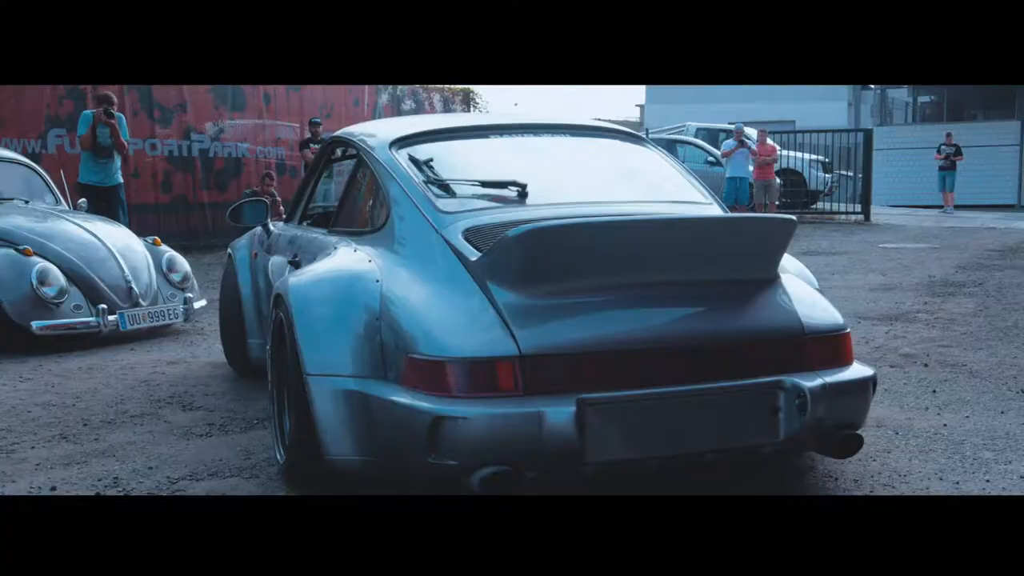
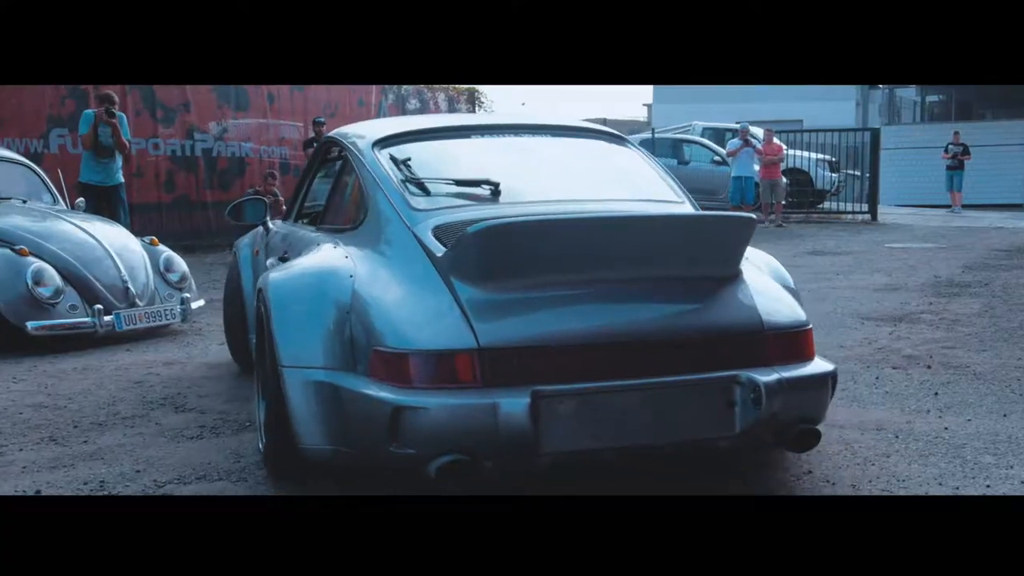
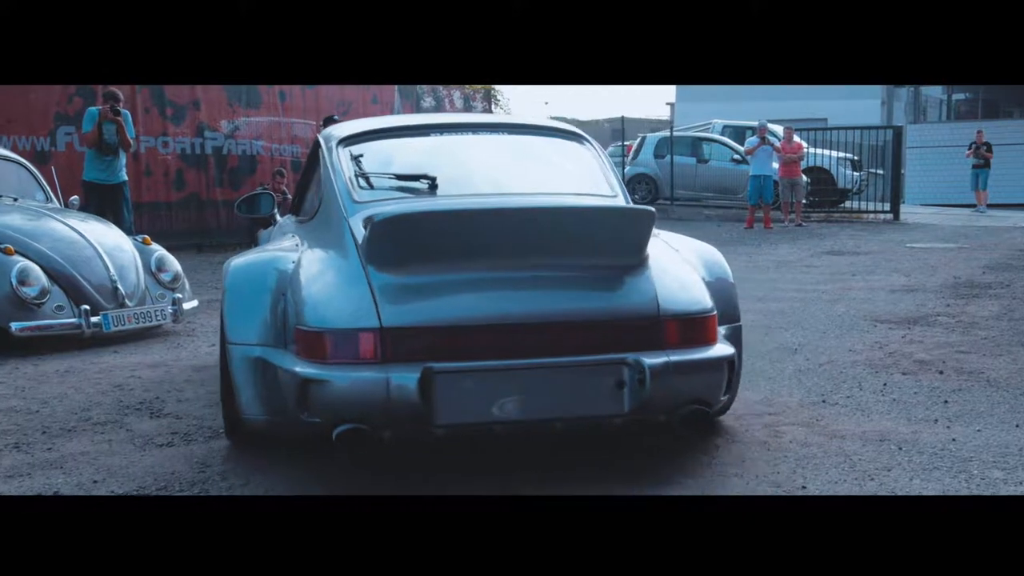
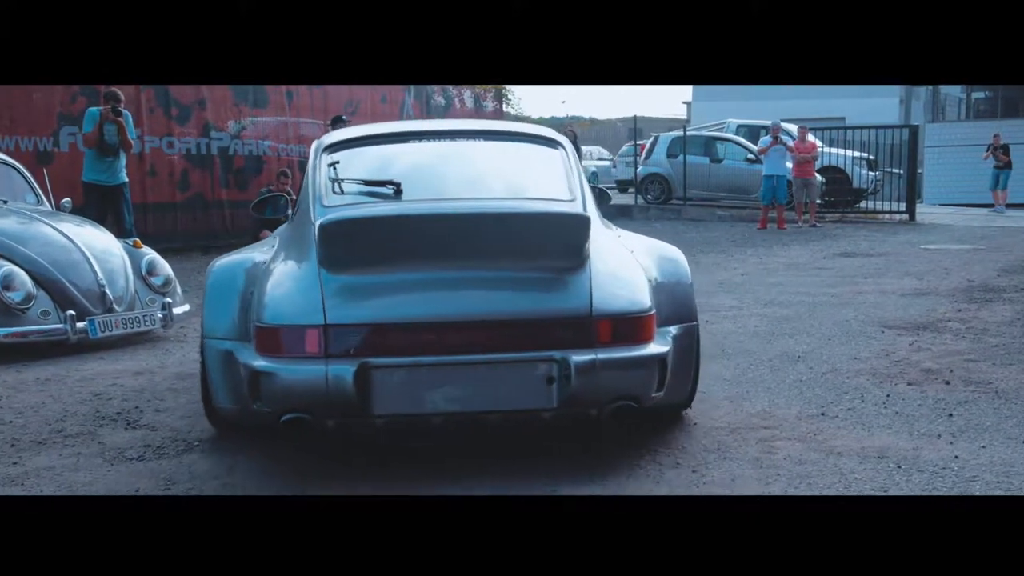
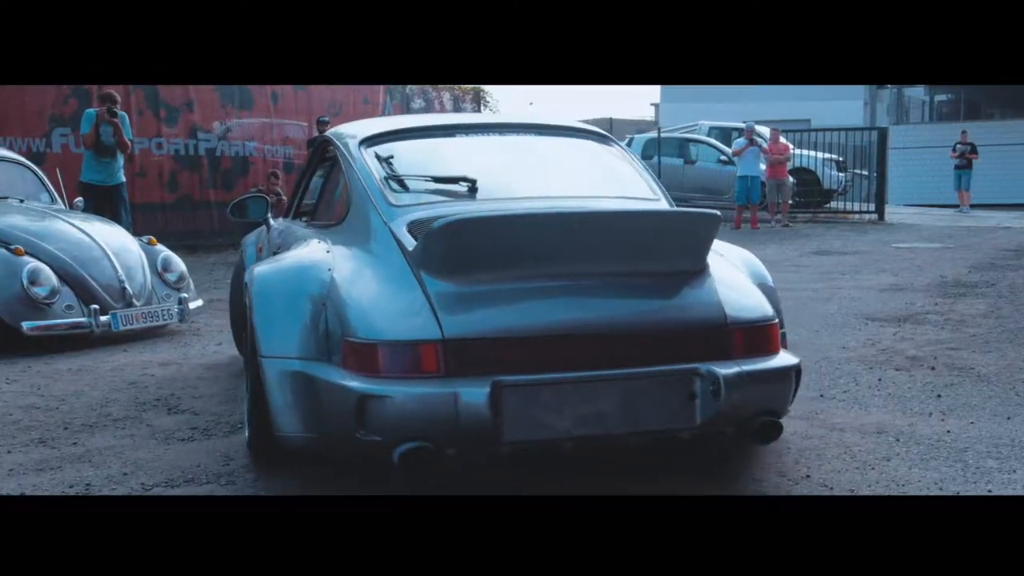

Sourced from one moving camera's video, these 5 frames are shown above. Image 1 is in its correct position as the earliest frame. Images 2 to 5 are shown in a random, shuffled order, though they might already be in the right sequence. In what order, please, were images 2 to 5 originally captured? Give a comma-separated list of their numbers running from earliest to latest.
2, 5, 3, 4
